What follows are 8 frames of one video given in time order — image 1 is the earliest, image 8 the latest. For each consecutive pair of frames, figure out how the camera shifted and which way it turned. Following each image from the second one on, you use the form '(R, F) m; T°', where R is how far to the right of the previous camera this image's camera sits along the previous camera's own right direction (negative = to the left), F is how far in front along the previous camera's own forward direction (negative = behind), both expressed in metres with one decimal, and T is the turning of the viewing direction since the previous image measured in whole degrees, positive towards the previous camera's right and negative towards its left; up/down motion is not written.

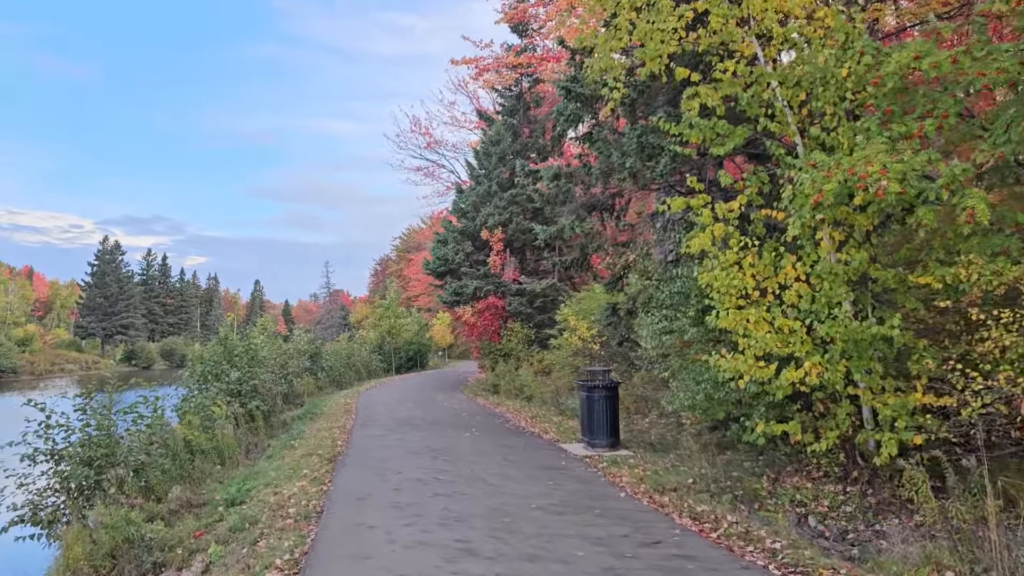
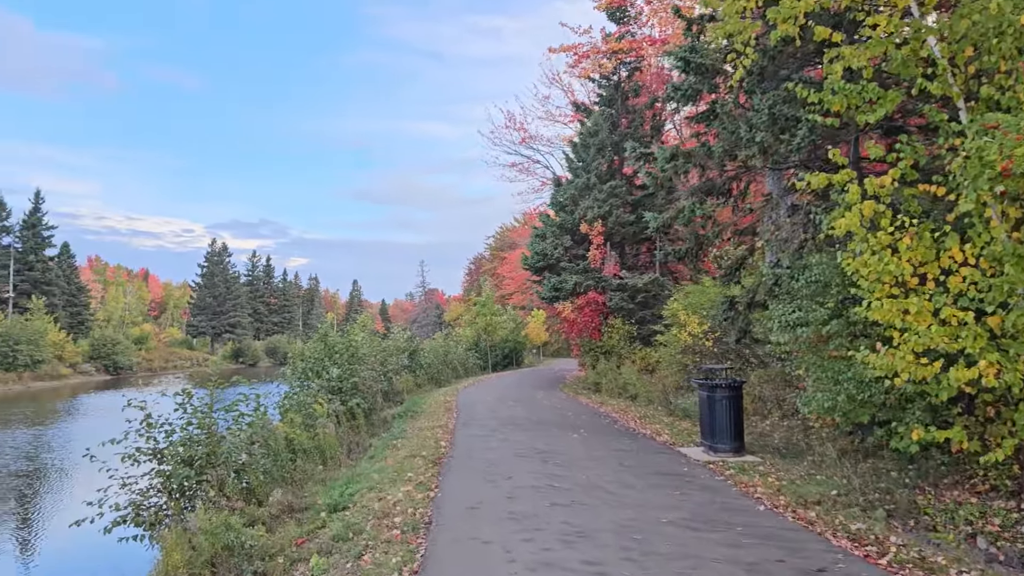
(-0.2, +0.6) m; -6°
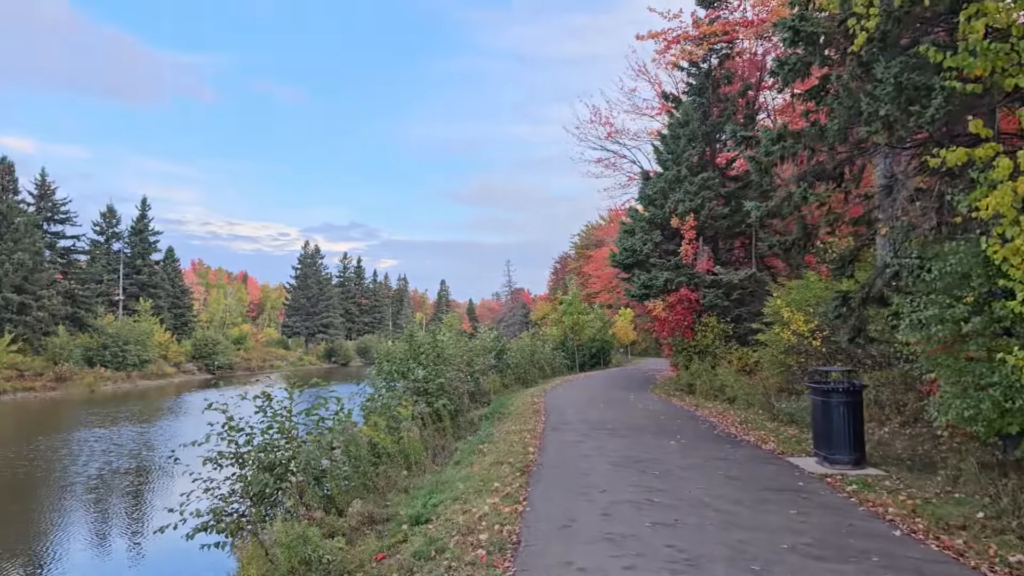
(0.0, +0.5) m; -6°
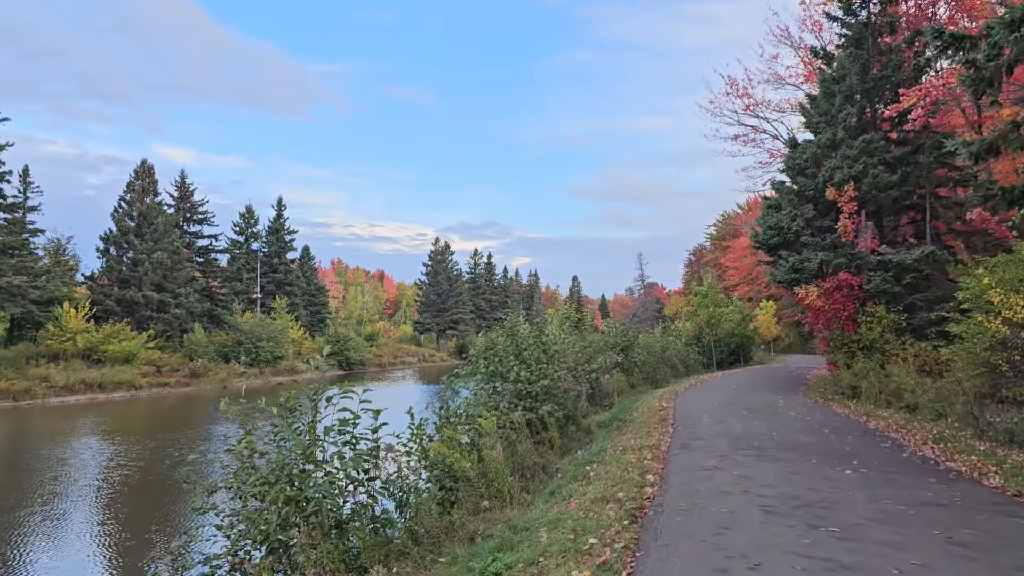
(+0.2, +2.1) m; -9°
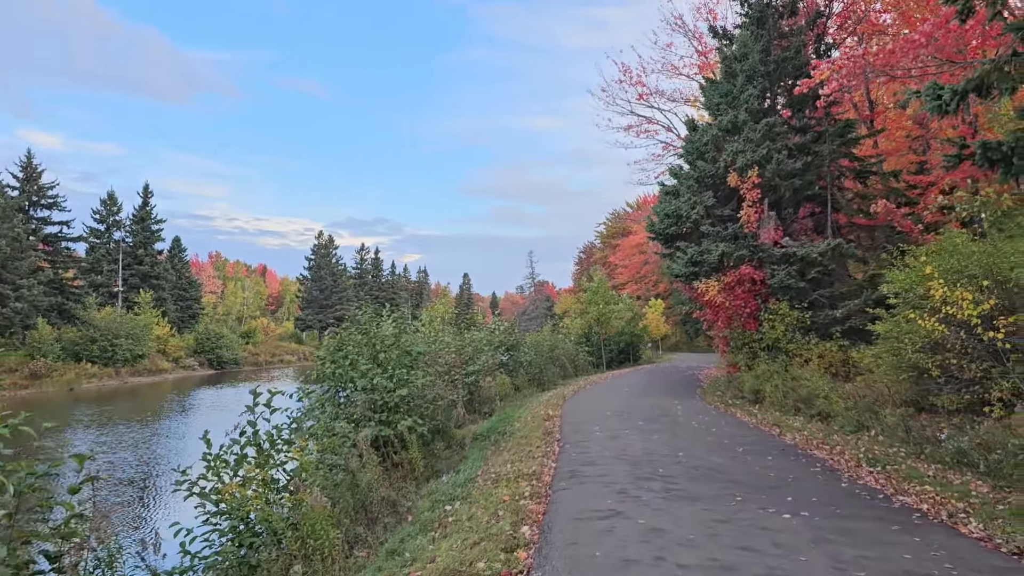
(+0.4, +1.9) m; +8°
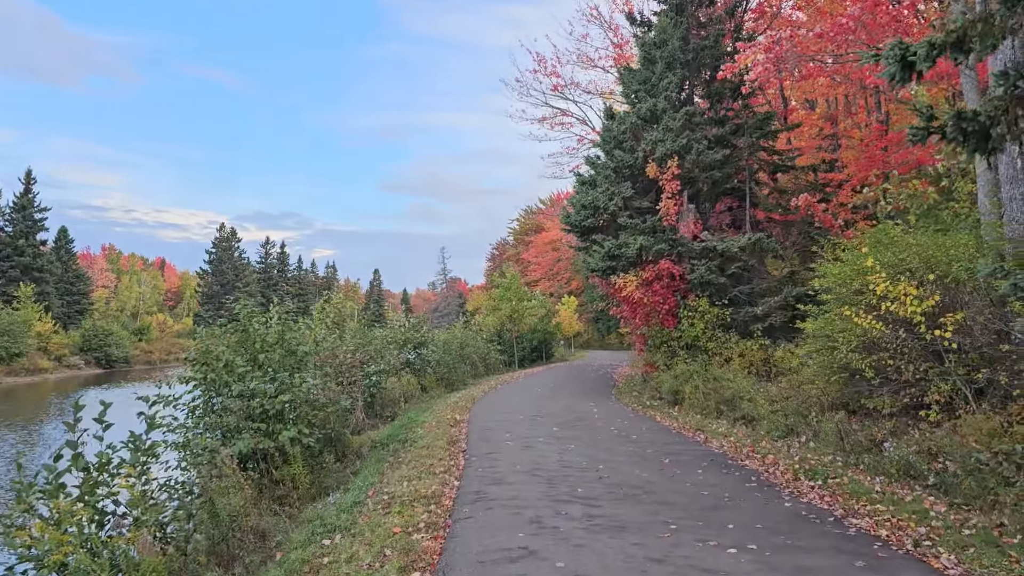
(+0.1, +1.0) m; +6°
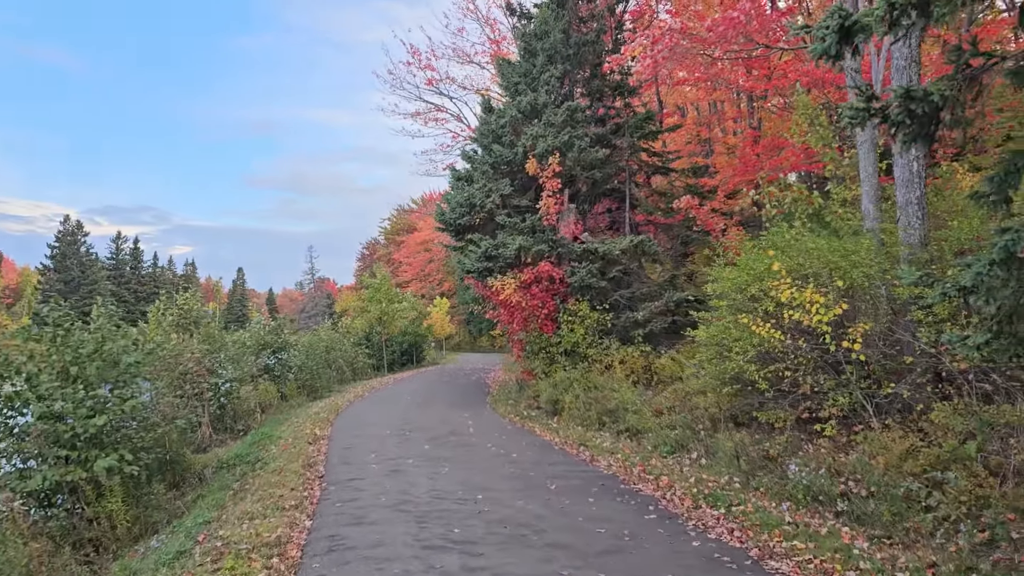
(0.0, +0.9) m; +9°
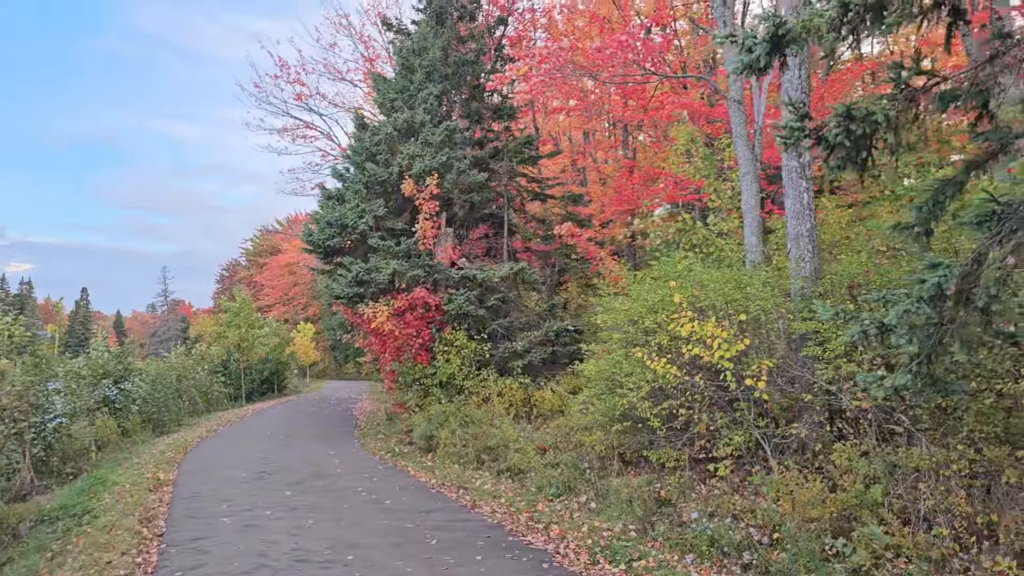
(-0.1, +0.6) m; +9°
